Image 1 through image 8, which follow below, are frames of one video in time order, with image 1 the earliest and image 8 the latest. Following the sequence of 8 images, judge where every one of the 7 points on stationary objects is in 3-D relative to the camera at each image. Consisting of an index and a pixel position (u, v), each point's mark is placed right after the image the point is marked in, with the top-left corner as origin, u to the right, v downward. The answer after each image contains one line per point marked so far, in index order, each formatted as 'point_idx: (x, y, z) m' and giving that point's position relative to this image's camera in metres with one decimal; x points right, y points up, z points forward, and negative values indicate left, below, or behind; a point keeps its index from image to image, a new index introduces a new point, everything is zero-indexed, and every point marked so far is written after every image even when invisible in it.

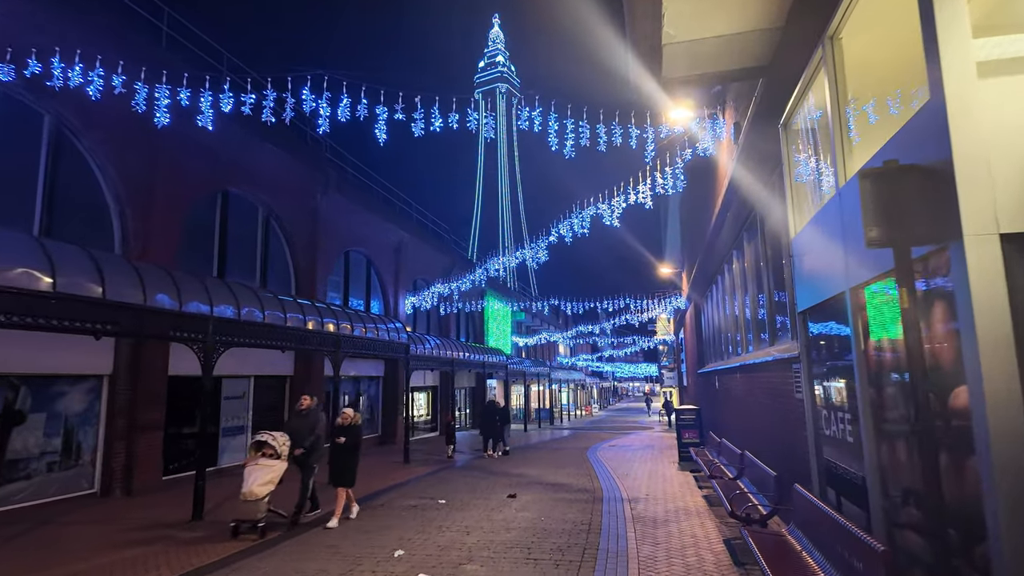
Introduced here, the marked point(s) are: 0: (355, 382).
0: (-5.2, -3.1, +19.3) m
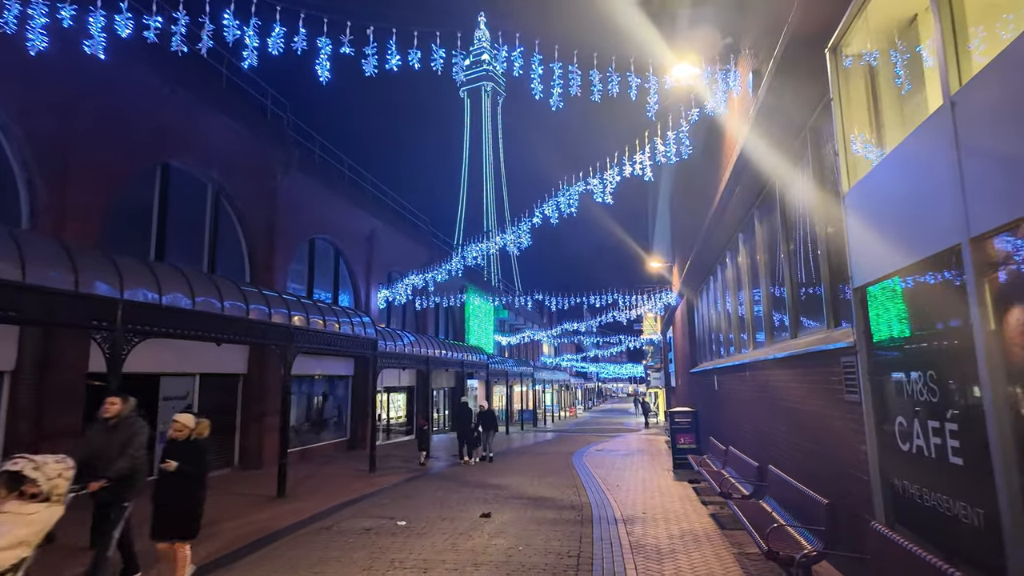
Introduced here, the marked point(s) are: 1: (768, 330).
0: (-5.8, -2.9, +17.7) m
1: (+4.1, -0.7, +9.3) m
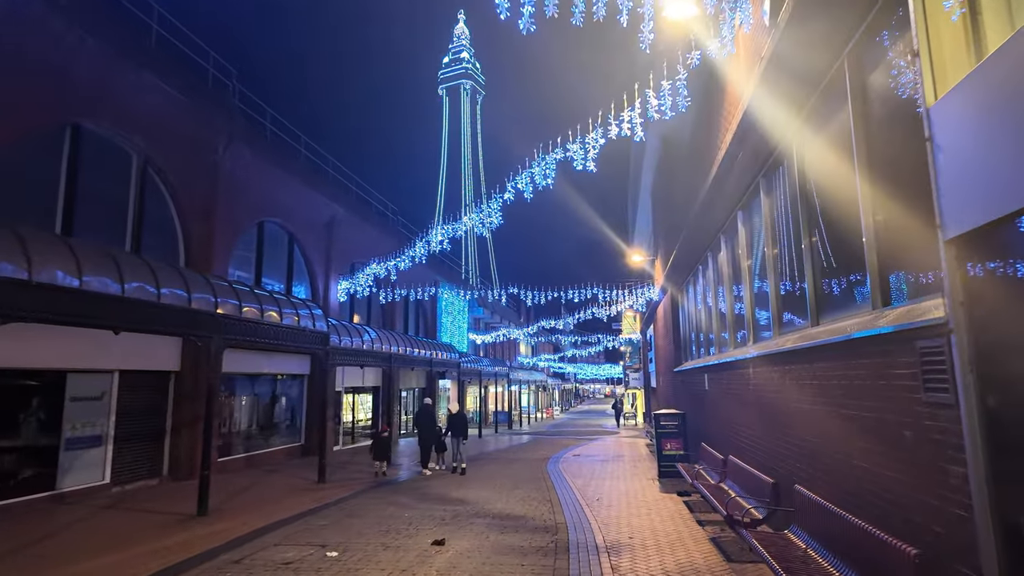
0: (-6.6, -2.6, +16.1) m
1: (+3.6, -0.5, +8.0) m
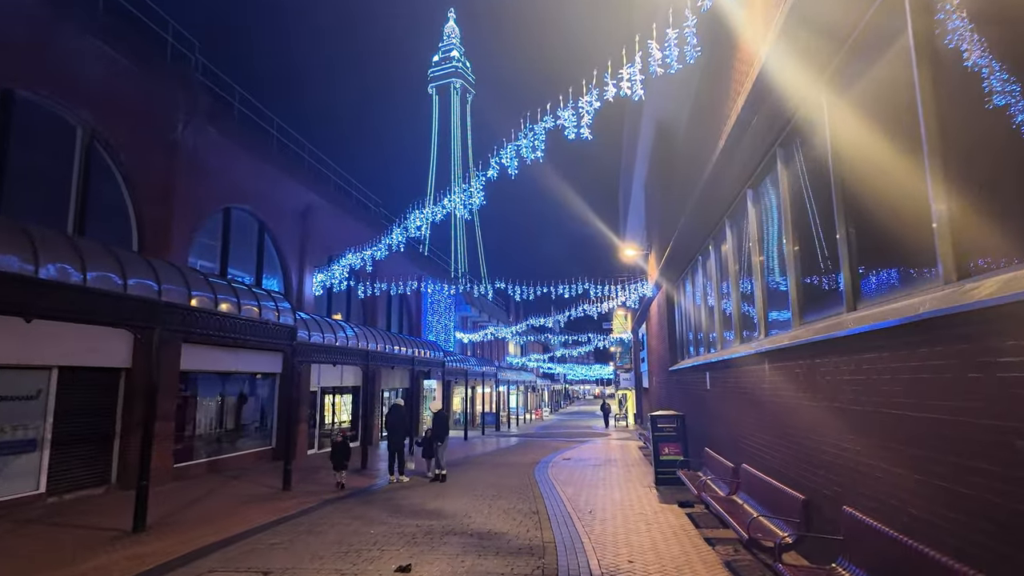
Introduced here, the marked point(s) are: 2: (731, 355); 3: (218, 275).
0: (-7.0, -2.4, +14.9) m
1: (+3.4, -0.3, +7.0) m
2: (+3.7, -1.1, +9.8) m
3: (-6.9, +0.3, +13.7) m
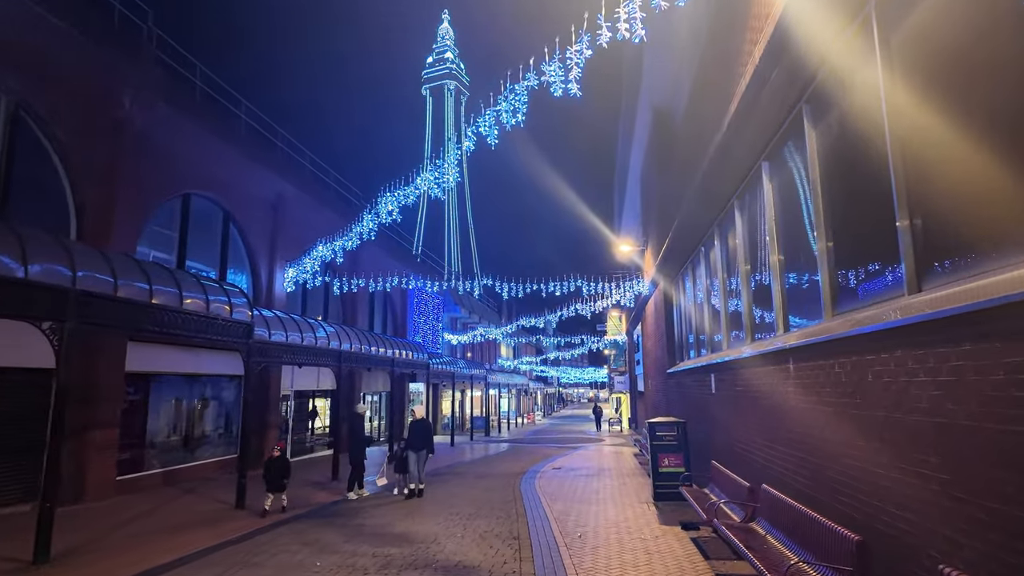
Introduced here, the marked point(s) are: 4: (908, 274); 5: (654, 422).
0: (-7.3, -2.2, +13.7) m
1: (+3.1, -0.2, +5.9) m
2: (+3.4, -1.0, +8.7) m
3: (-7.2, +0.5, +12.5) m
4: (+2.9, +0.2, +4.5) m
5: (+2.4, -2.3, +9.9) m
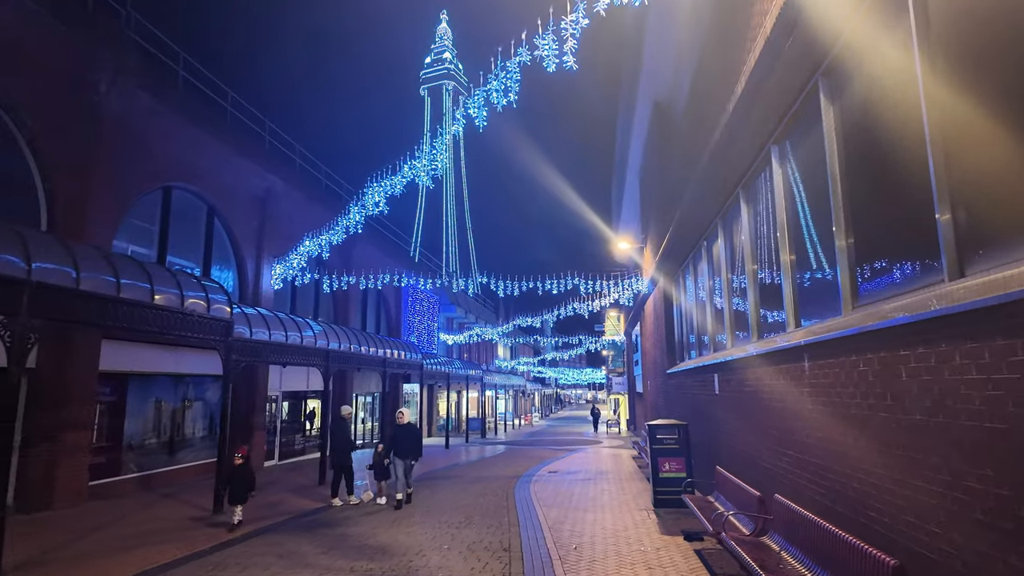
0: (-7.4, -2.2, +13.2) m
1: (+3.0, -0.1, +5.4) m
2: (+3.3, -0.9, +8.2) m
3: (-7.3, +0.5, +12.0) m
4: (+2.8, +0.3, +4.0) m
5: (+2.3, -2.2, +9.4) m
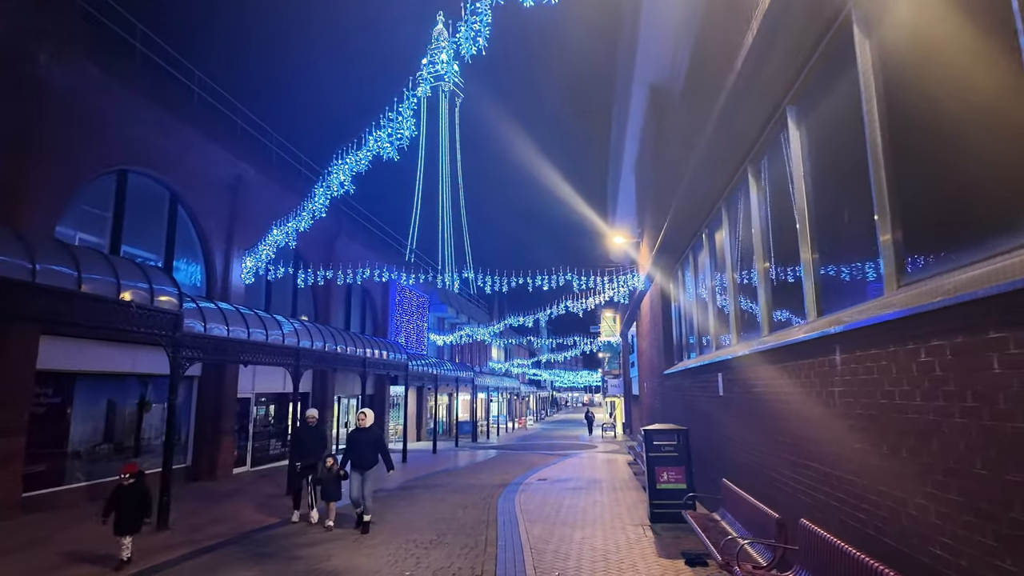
0: (-7.7, -2.0, +12.1) m
1: (+2.7, +0.1, +4.5) m
2: (+3.0, -0.8, +7.3) m
3: (-7.6, +0.7, +11.0) m
4: (+2.6, +0.5, +3.0) m
5: (+2.0, -2.0, +8.4) m
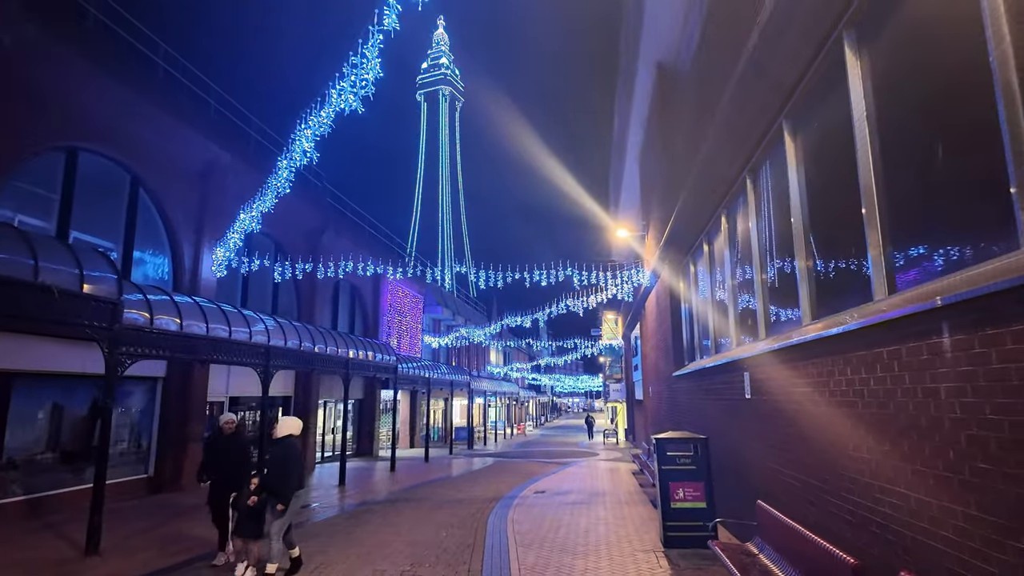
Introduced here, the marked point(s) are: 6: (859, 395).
0: (-7.9, -1.8, +10.9) m
1: (+2.6, +0.3, +3.3) m
2: (+2.9, -0.6, +6.1) m
3: (-7.7, +0.9, +9.8) m
4: (+2.5, +0.7, +1.8) m
5: (+1.9, -1.8, +7.2) m
6: (+2.5, -0.7, +3.9) m
